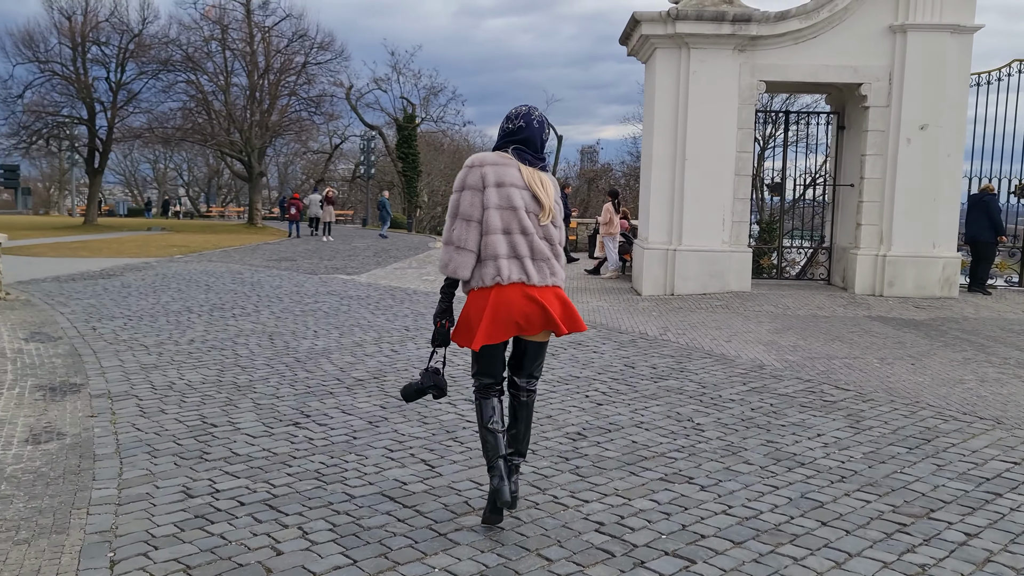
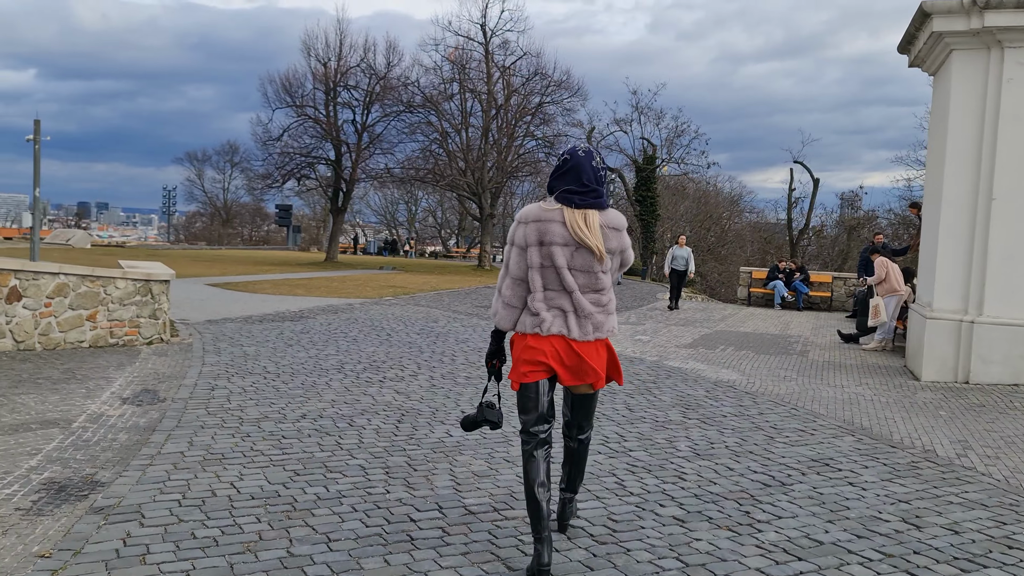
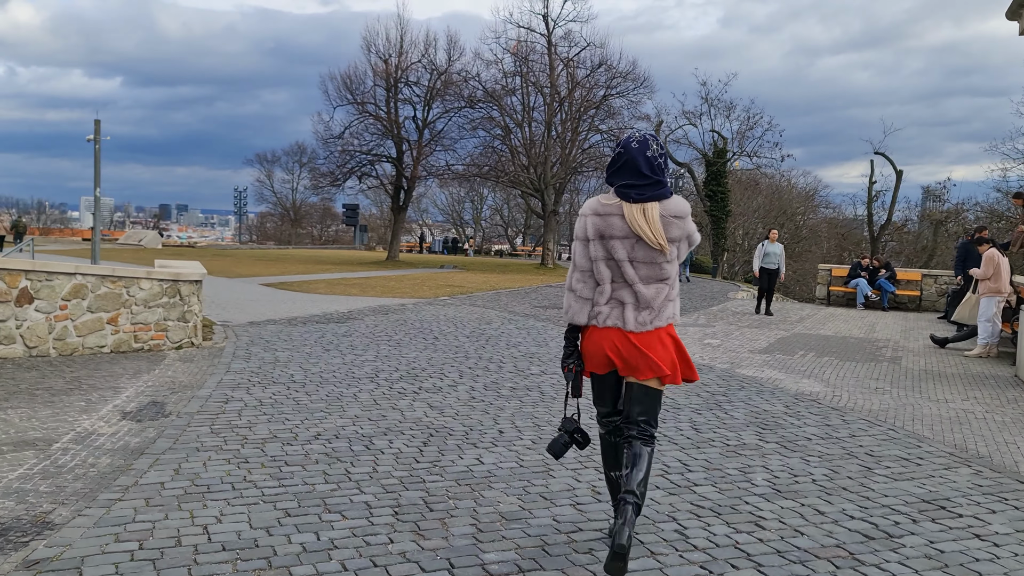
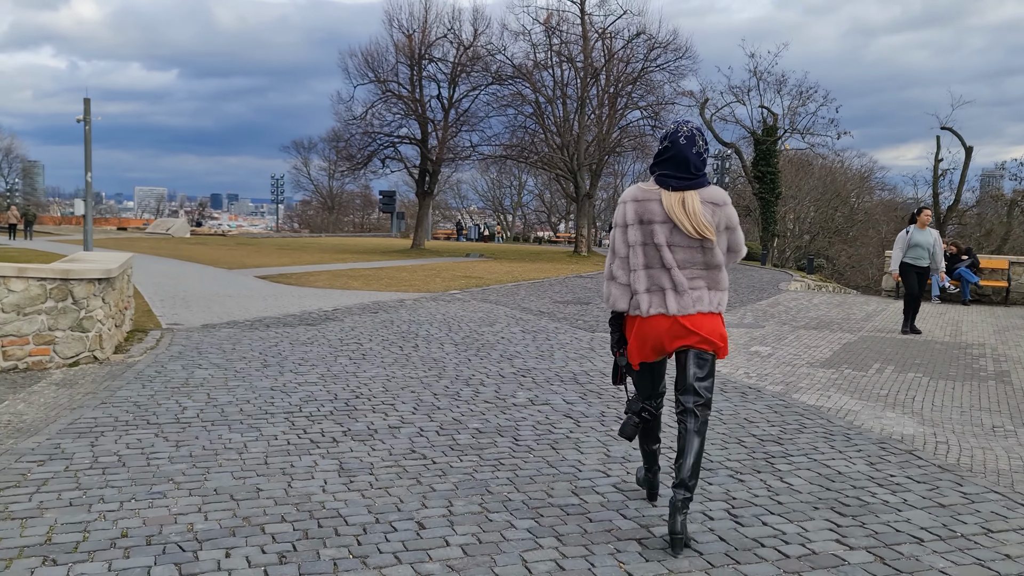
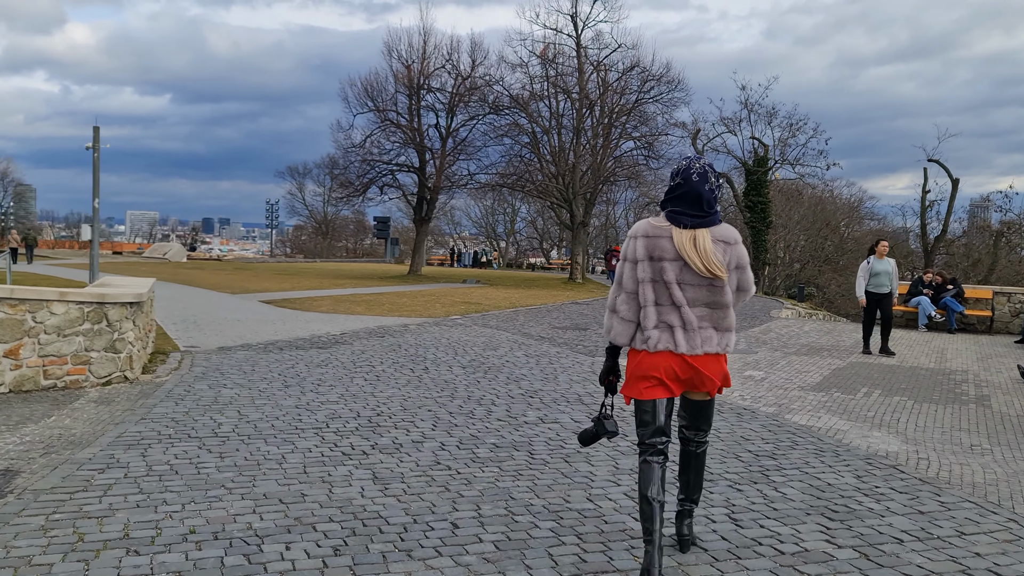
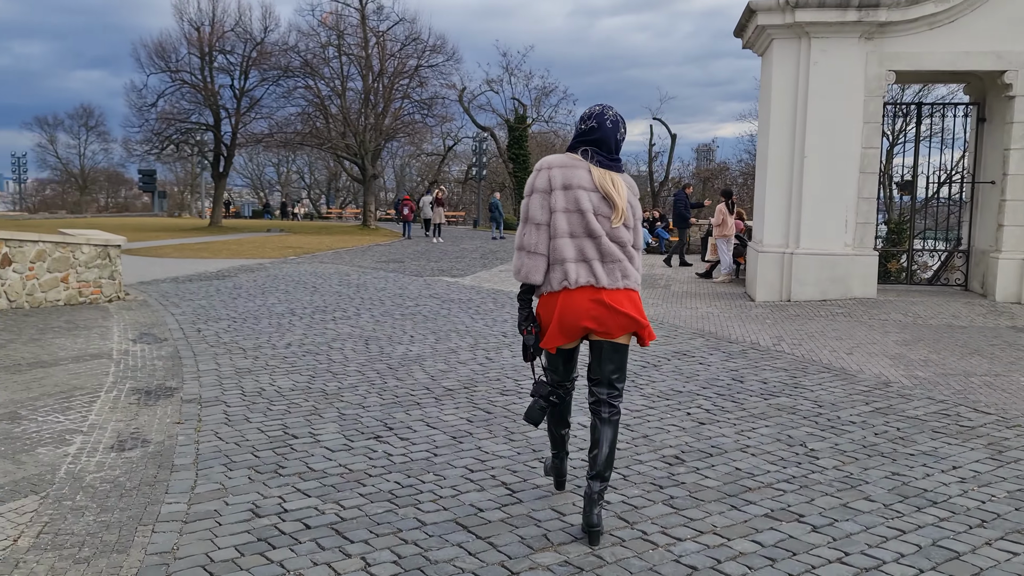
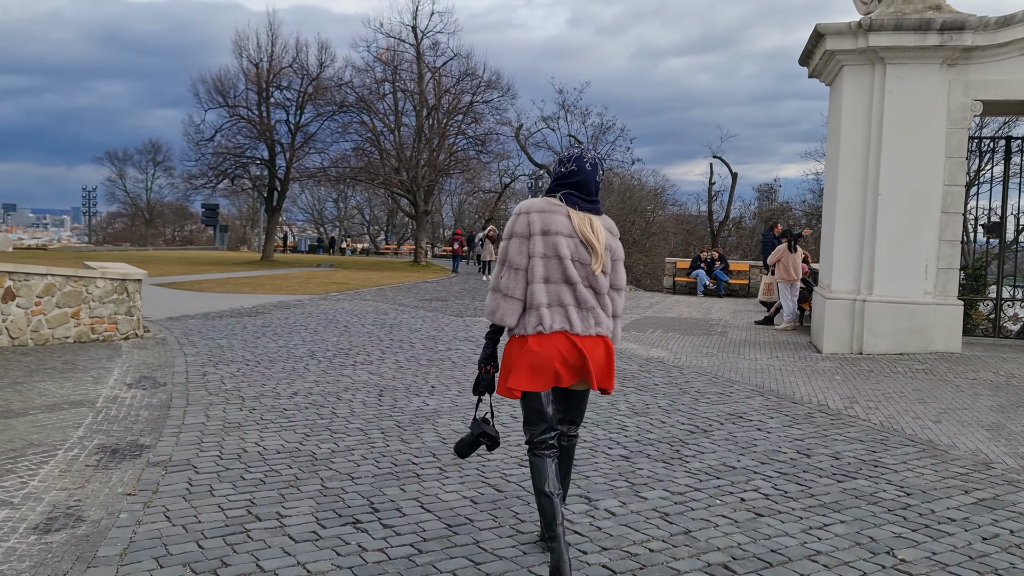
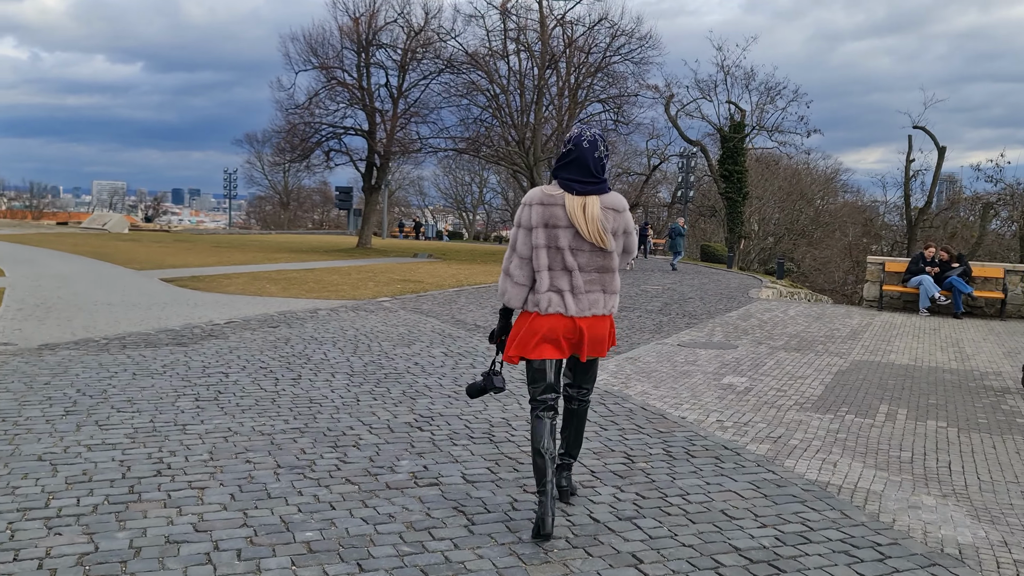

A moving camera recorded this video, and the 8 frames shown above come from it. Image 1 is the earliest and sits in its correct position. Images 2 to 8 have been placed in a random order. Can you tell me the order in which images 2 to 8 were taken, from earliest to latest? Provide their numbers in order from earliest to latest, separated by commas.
6, 7, 2, 3, 5, 4, 8
